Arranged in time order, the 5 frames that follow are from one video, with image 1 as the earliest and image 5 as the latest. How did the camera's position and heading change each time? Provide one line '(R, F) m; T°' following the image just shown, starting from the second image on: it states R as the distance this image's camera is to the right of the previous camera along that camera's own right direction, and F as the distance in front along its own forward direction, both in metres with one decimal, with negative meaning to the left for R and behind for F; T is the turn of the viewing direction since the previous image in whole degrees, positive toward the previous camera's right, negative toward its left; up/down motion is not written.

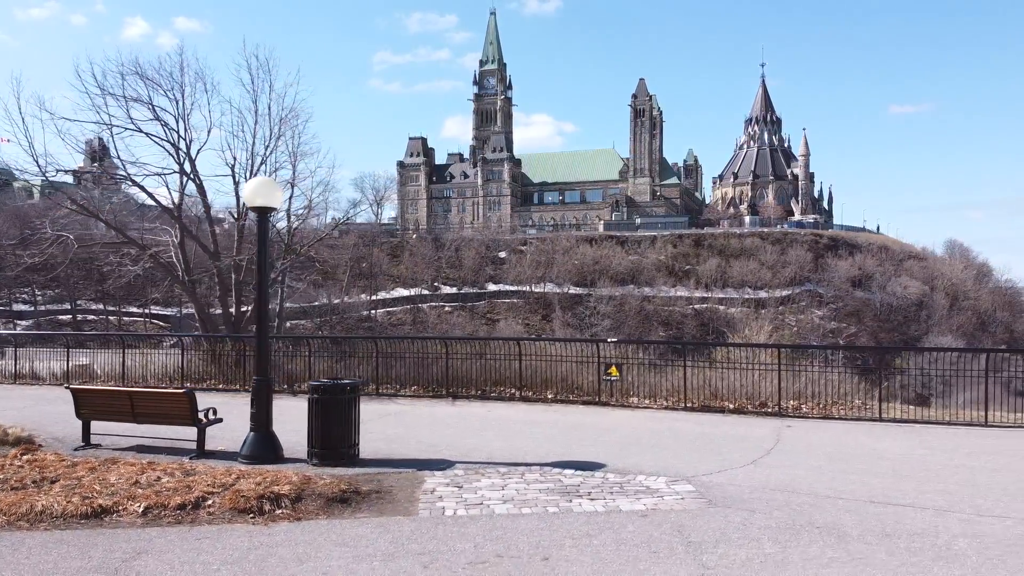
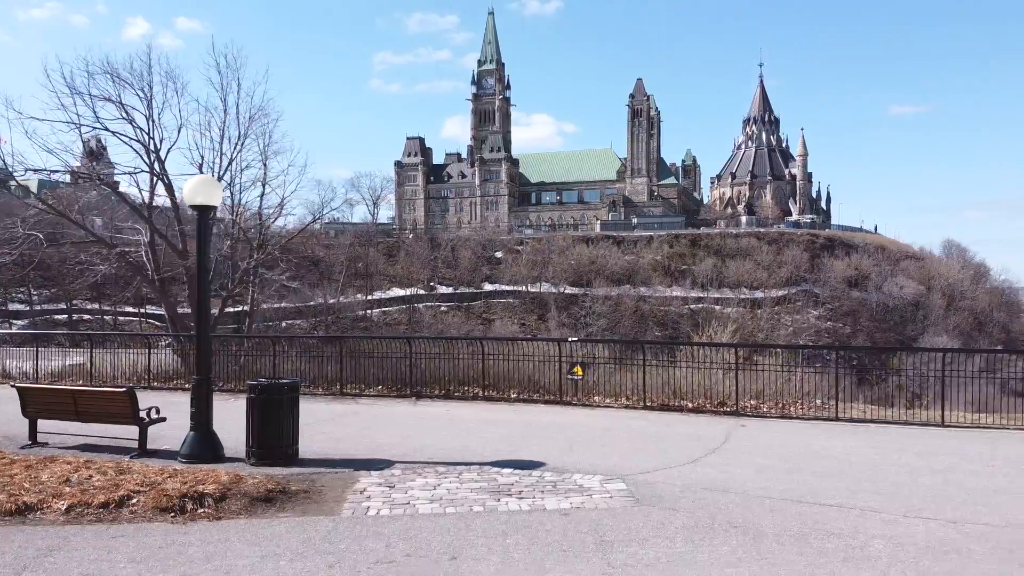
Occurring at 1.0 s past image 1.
(+0.7, 0.0) m; 0°
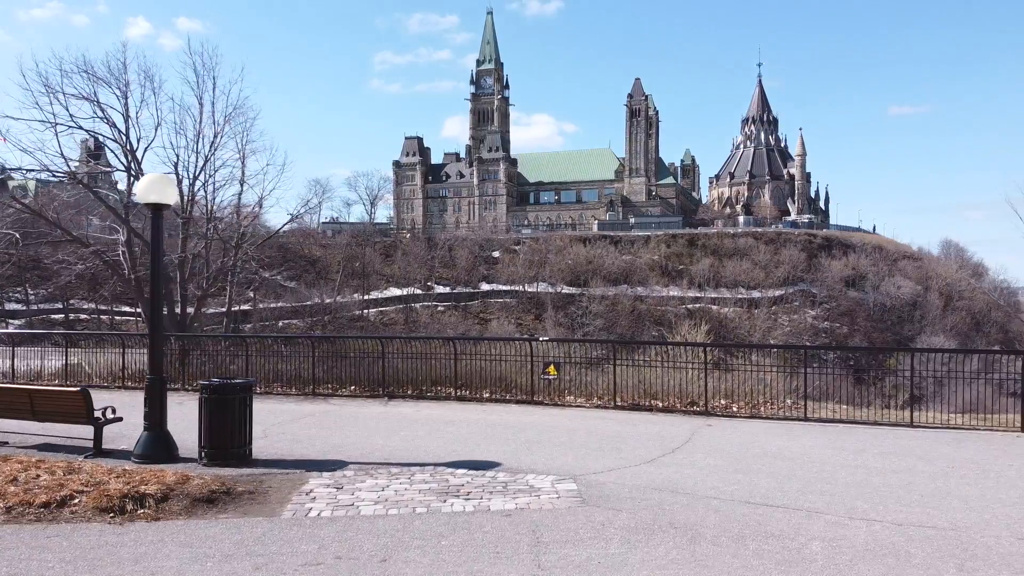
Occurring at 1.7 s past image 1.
(+0.5, +0.1) m; 0°
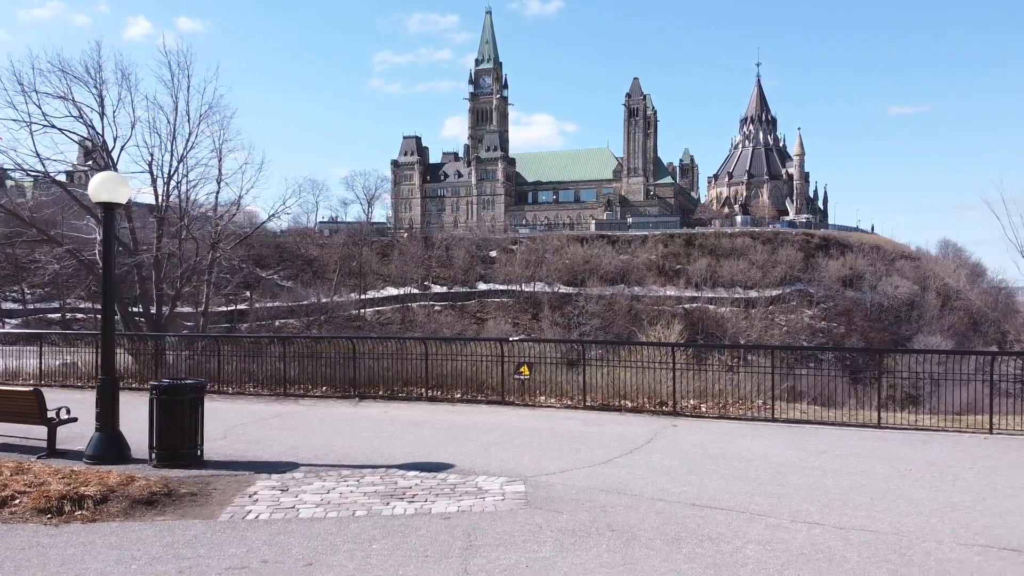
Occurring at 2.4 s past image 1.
(+0.6, +0.1) m; 0°
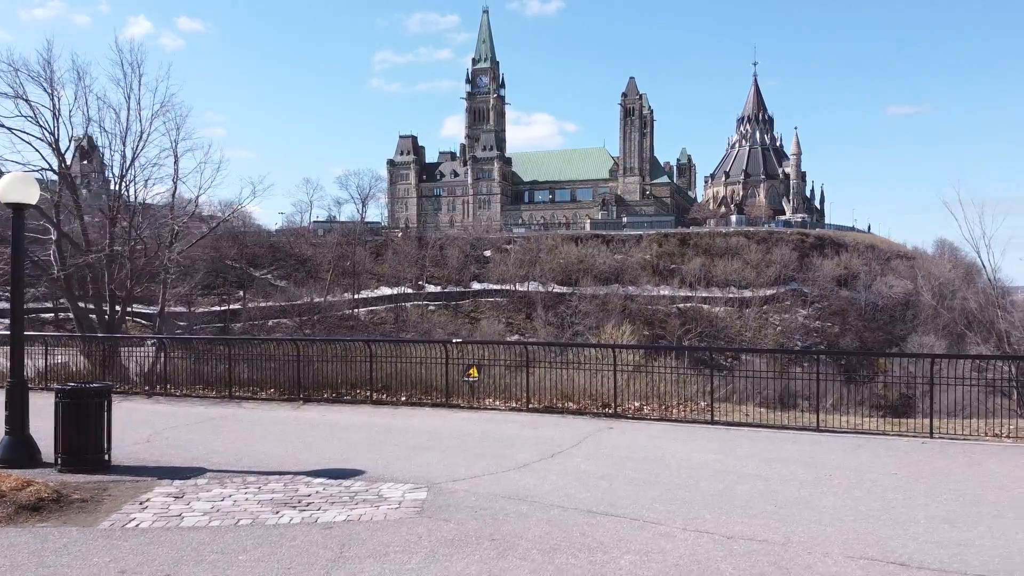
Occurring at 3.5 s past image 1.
(+1.0, +0.2) m; 0°
